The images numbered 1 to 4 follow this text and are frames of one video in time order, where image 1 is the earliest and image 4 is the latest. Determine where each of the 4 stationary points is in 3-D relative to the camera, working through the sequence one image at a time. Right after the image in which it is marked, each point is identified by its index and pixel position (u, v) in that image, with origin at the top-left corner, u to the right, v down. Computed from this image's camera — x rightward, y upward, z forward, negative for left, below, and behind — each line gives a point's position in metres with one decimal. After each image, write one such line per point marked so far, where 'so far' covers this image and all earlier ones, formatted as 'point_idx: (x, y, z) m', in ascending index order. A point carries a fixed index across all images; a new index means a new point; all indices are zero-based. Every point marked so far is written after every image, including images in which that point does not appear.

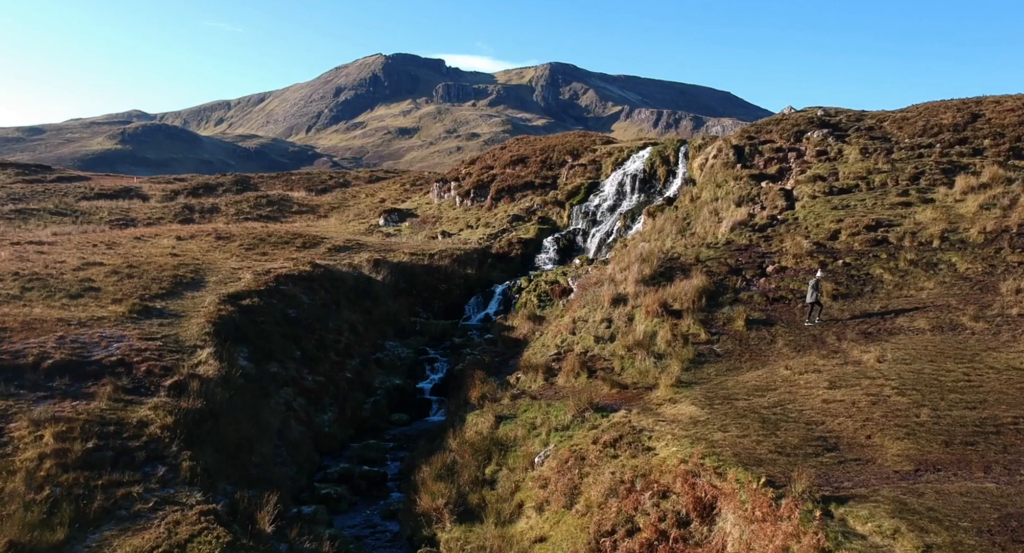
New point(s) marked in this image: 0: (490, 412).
0: (-0.5, -3.1, +19.2) m
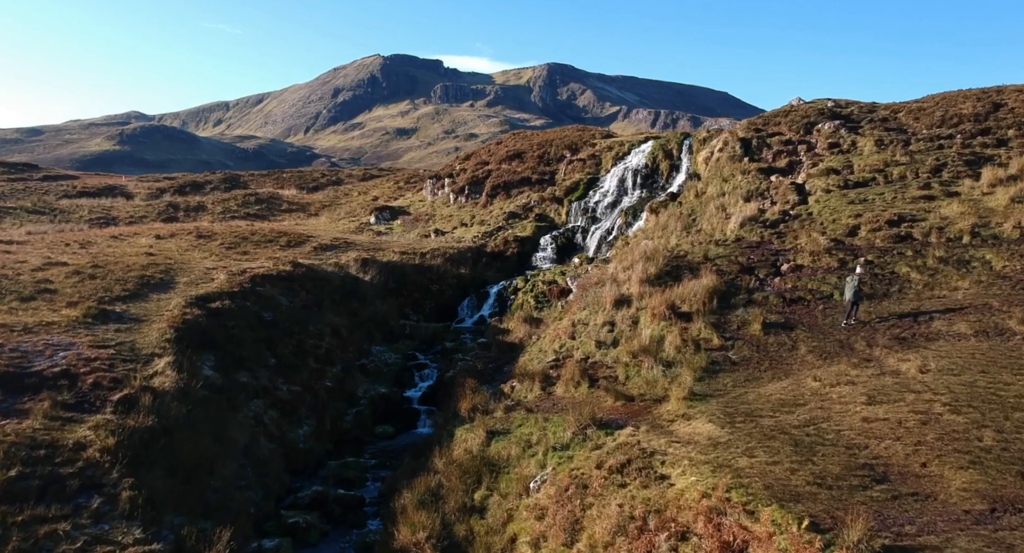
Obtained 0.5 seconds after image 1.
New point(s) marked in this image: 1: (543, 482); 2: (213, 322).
0: (-0.6, -3.0, +17.4) m
1: (+0.5, -3.5, +14.8) m
2: (-6.9, -1.1, +19.9) m
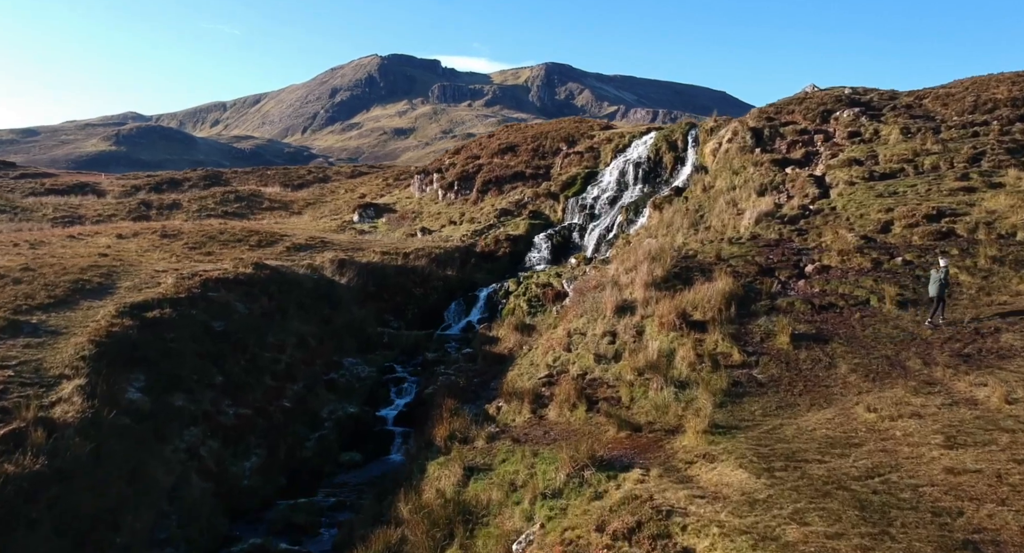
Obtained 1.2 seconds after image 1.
0: (-0.9, -3.1, +14.5) m
1: (+0.2, -3.6, +12.0) m
2: (-7.2, -1.2, +17.1) m
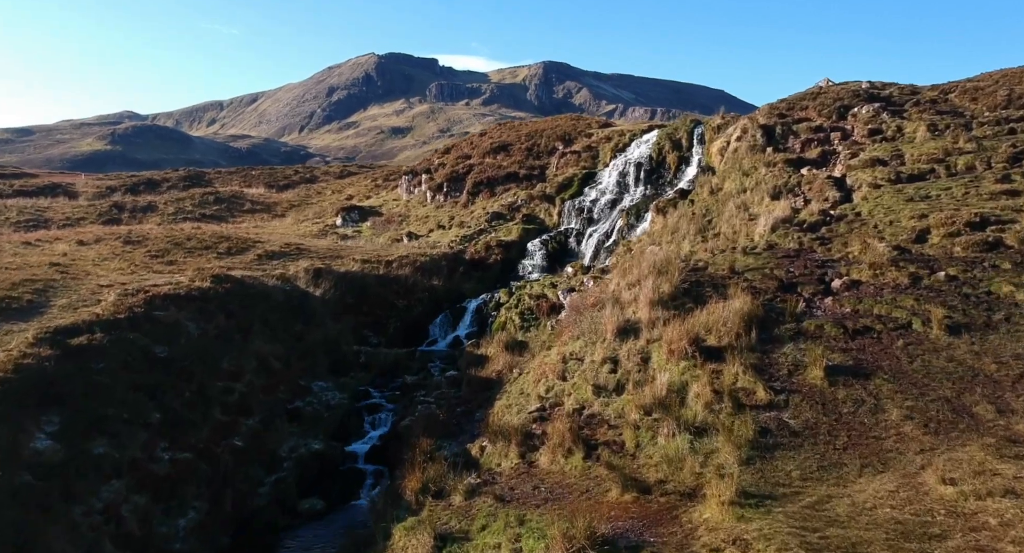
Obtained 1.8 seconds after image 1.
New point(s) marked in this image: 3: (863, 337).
0: (-1.2, -3.5, +12.0) m
1: (0.0, -4.0, +9.5) m
2: (-7.5, -1.5, +14.6) m
3: (+6.1, -1.1, +15.0) m
